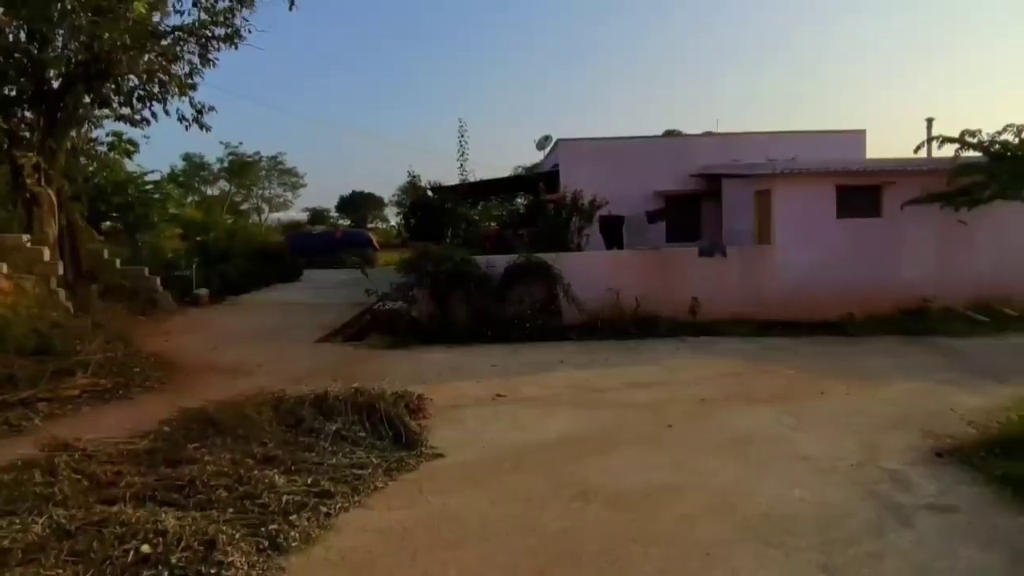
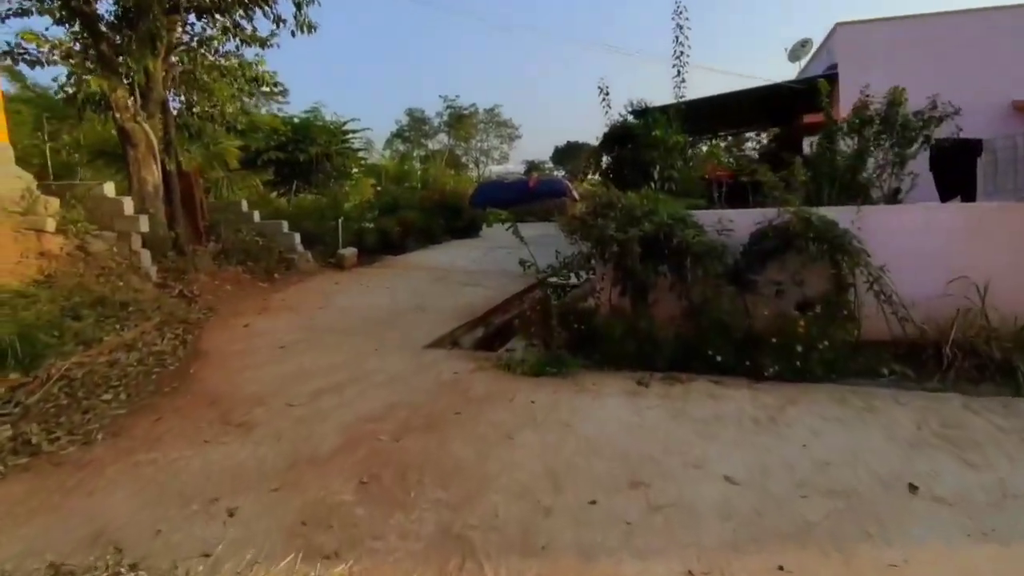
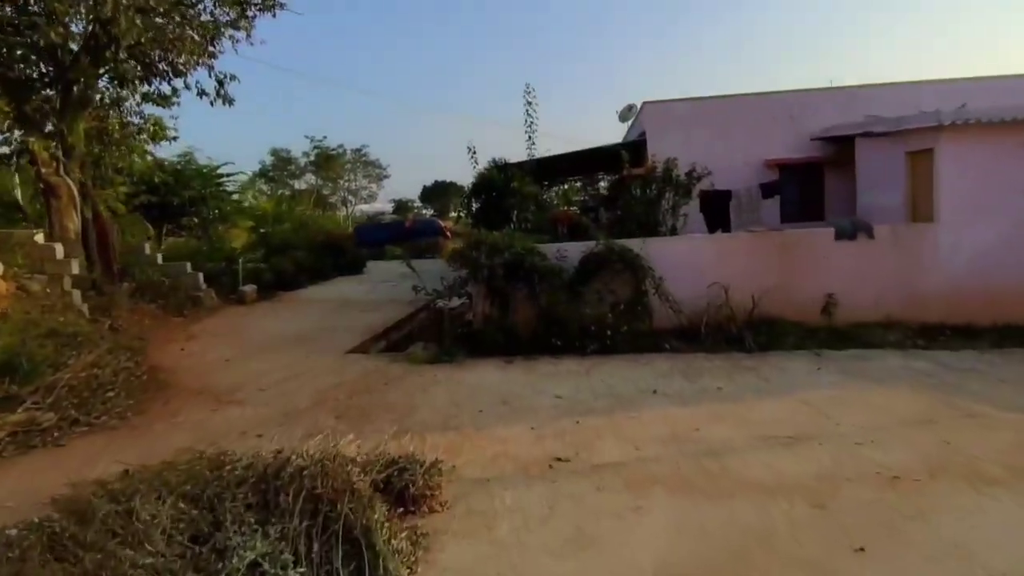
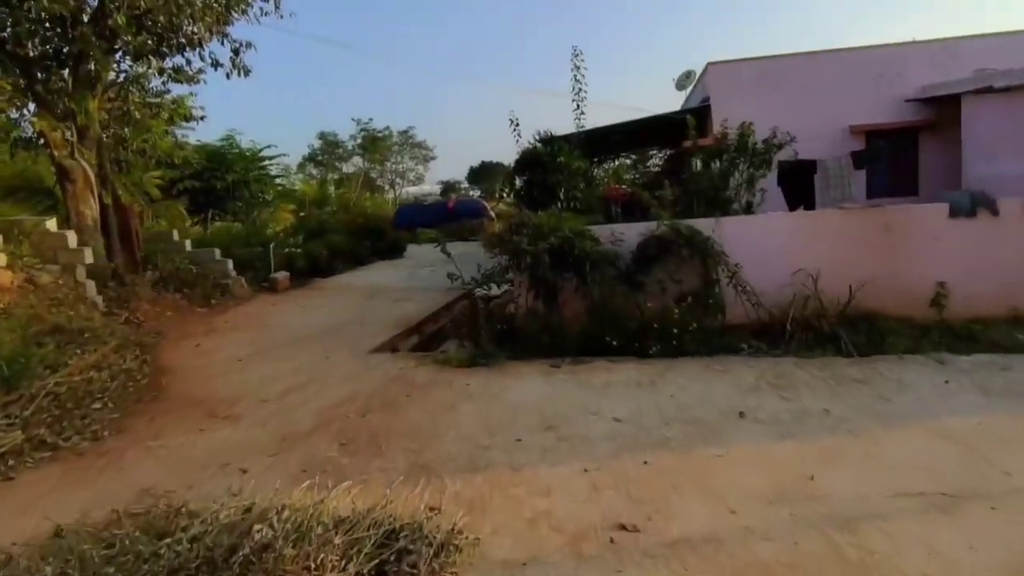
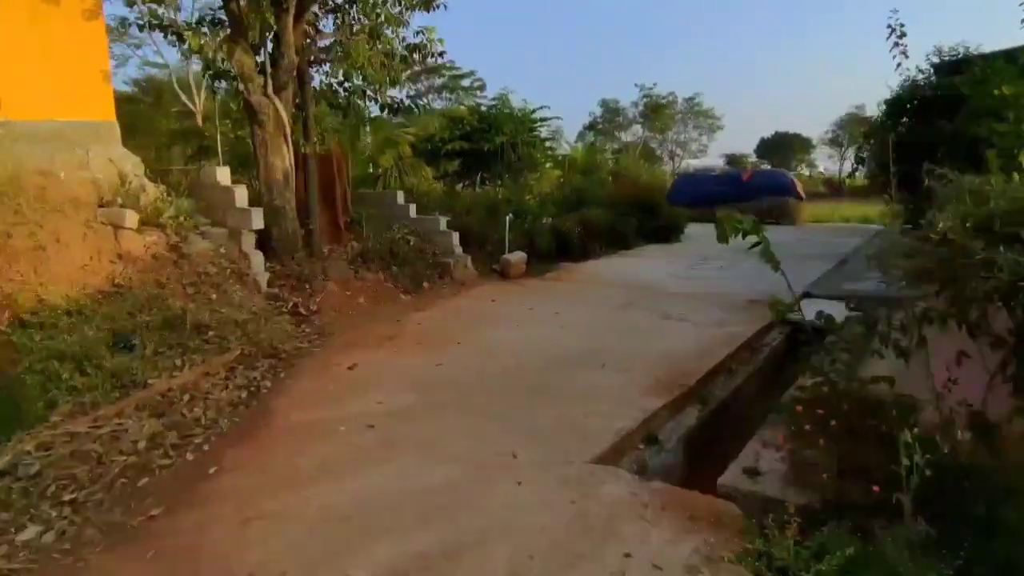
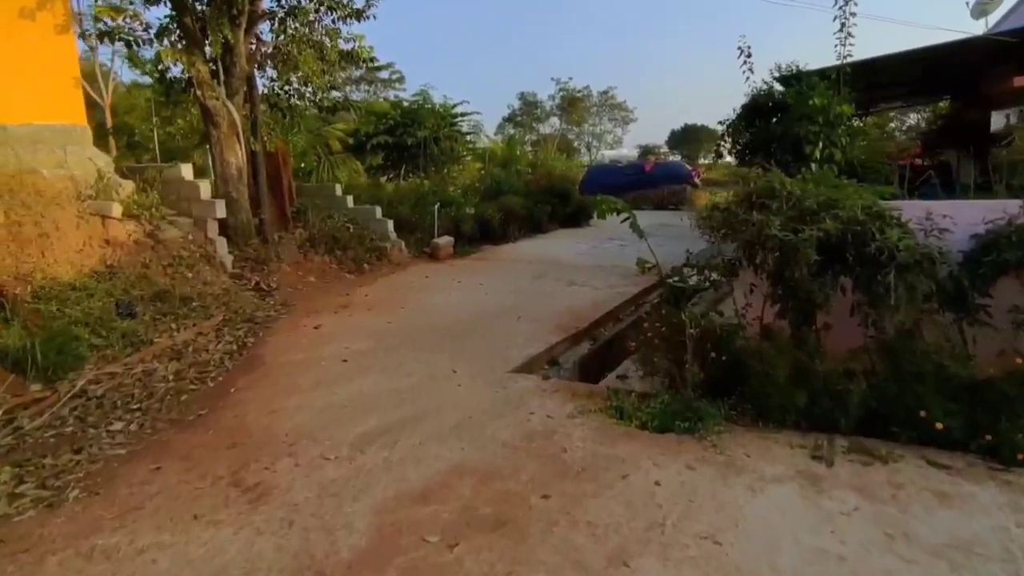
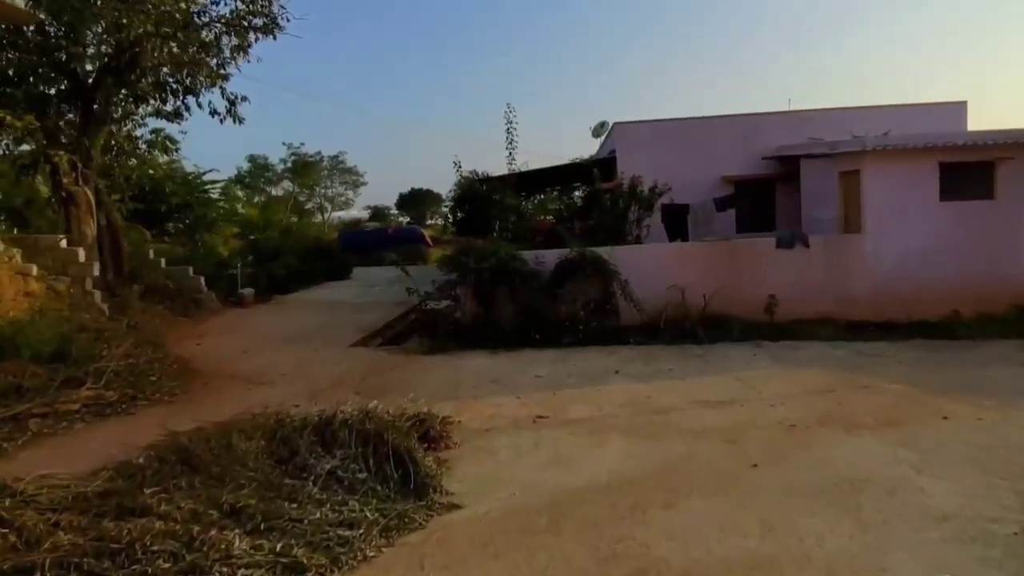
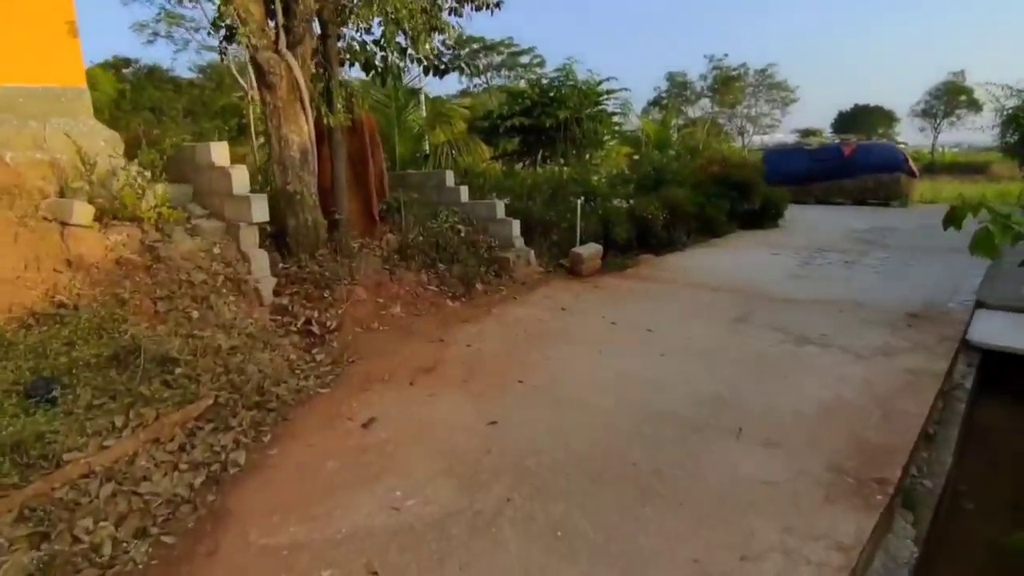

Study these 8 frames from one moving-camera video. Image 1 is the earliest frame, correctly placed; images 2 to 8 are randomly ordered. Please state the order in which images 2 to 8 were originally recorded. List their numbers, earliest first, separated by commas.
7, 3, 4, 2, 6, 5, 8
